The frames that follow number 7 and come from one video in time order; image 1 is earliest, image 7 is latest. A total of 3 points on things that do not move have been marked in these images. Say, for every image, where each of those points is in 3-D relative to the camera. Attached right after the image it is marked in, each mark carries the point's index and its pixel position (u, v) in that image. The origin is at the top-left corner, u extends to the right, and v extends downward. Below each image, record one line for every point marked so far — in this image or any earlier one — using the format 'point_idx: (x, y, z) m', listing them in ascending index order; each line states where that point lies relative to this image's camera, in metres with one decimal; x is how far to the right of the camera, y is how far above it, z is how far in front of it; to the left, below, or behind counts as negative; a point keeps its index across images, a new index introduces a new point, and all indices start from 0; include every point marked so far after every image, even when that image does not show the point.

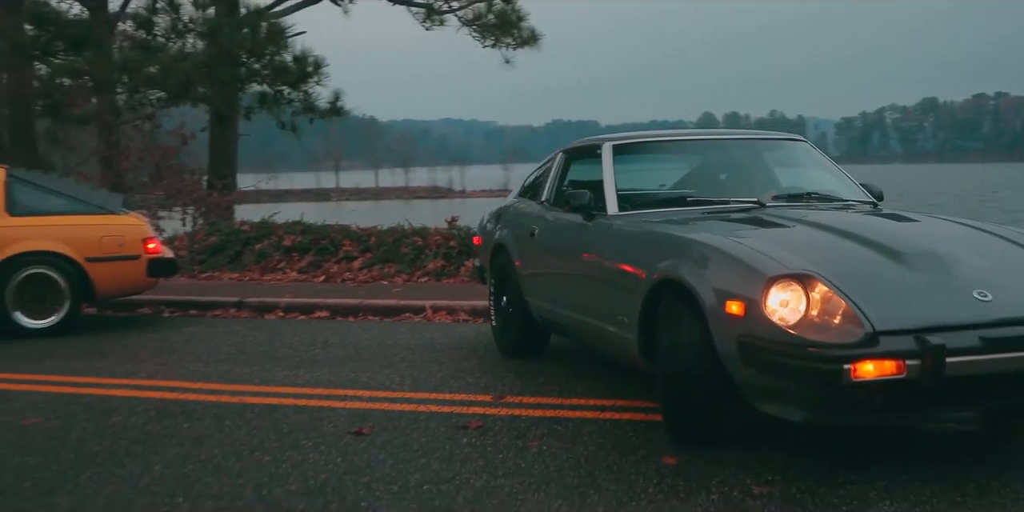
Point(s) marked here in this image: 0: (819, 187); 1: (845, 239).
0: (+1.4, +0.3, +6.7) m
1: (+1.3, +0.1, +5.4) m
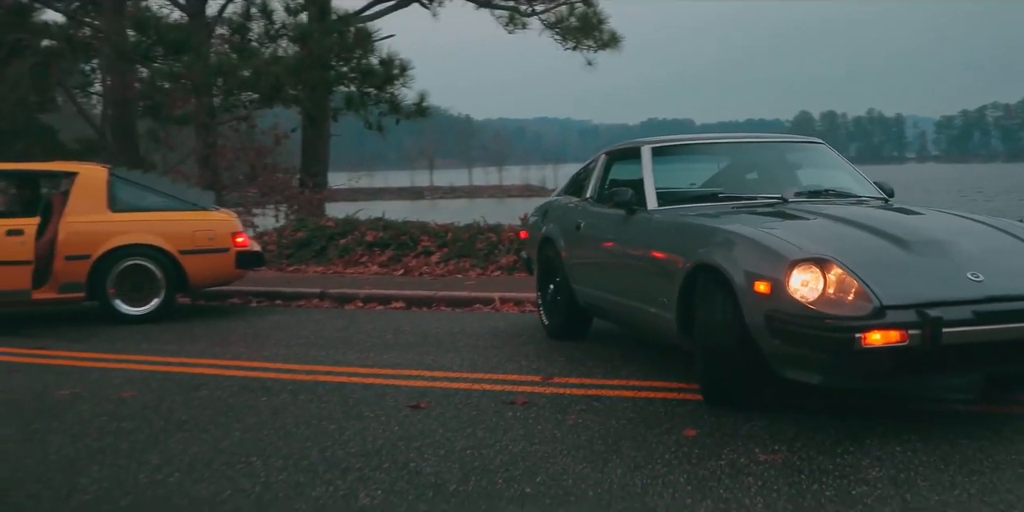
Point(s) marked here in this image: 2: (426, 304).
0: (+1.7, +0.4, +7.1) m
1: (+1.5, +0.1, +5.9) m
2: (-0.7, -0.4, +10.5) m
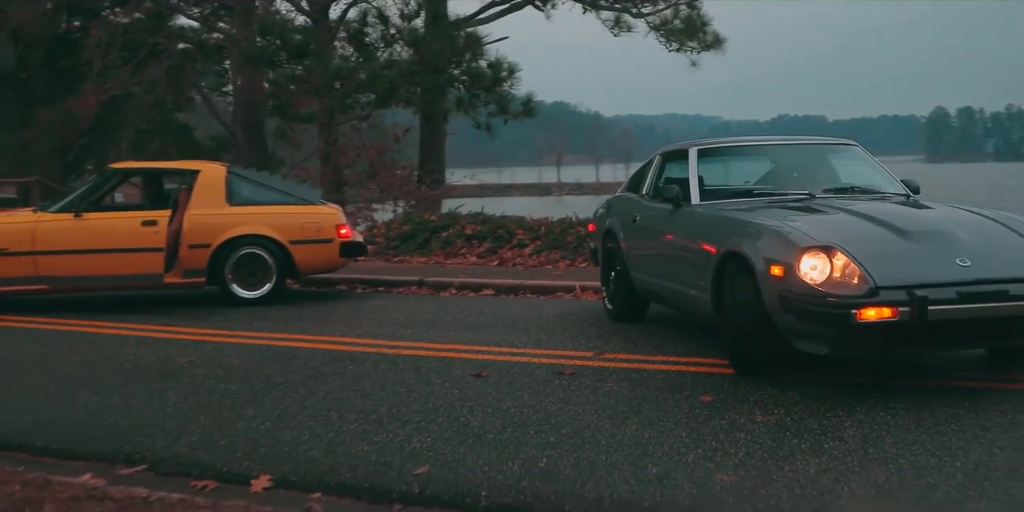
0: (+2.0, +0.4, +7.8) m
1: (+1.7, +0.2, +6.6) m
2: (0.0, -0.3, +11.4) m
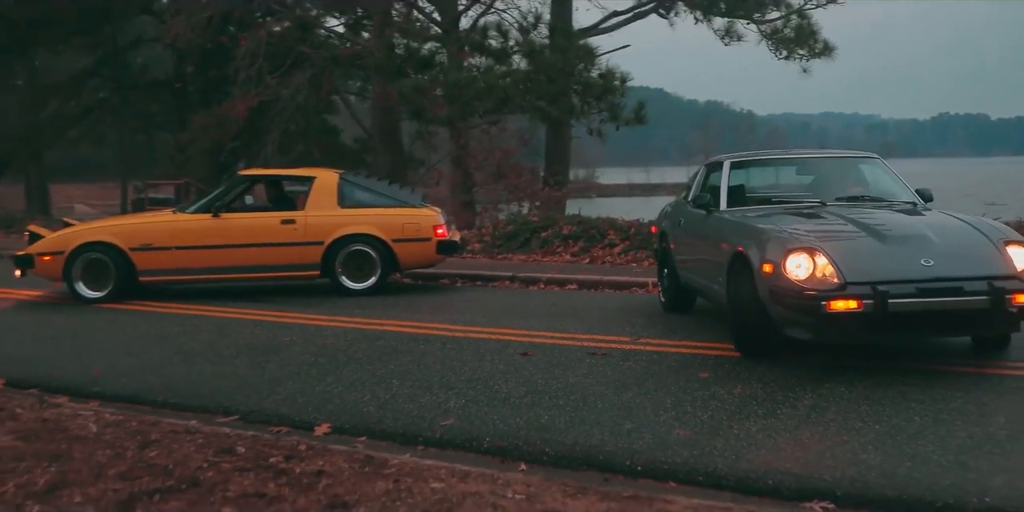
0: (+2.4, +0.4, +8.9) m
1: (+1.9, +0.2, +7.7) m
2: (+0.8, -0.3, +12.7) m
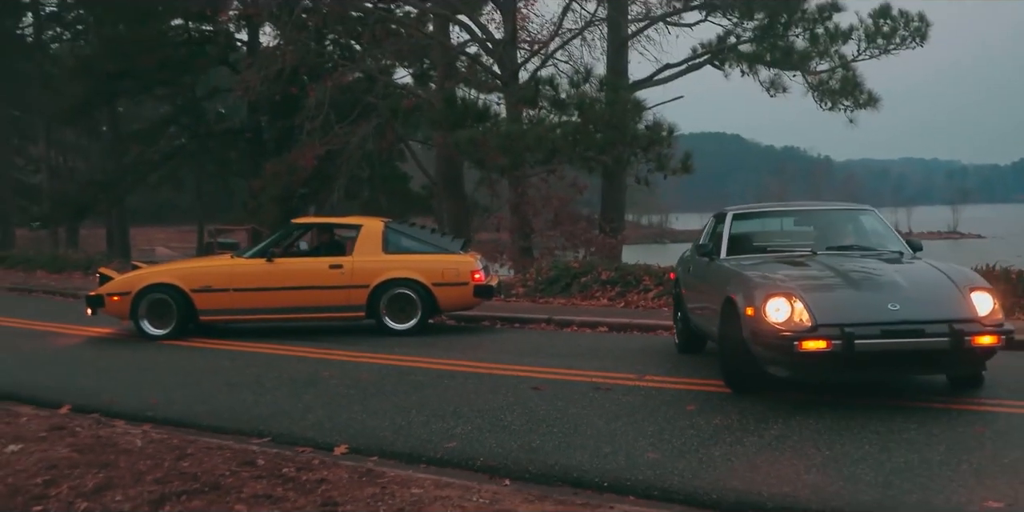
0: (+2.5, +0.1, +9.6) m
1: (+2.0, -0.1, +8.4) m
2: (+1.1, -0.7, +13.4) m
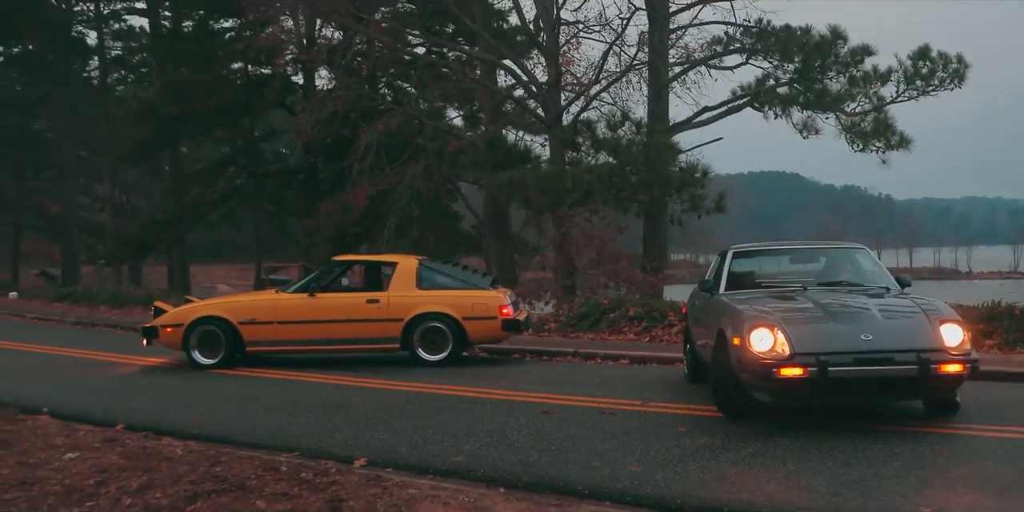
0: (+2.6, -0.2, +10.3) m
1: (+2.0, -0.3, +9.1) m
2: (+1.4, -1.1, +14.2) m
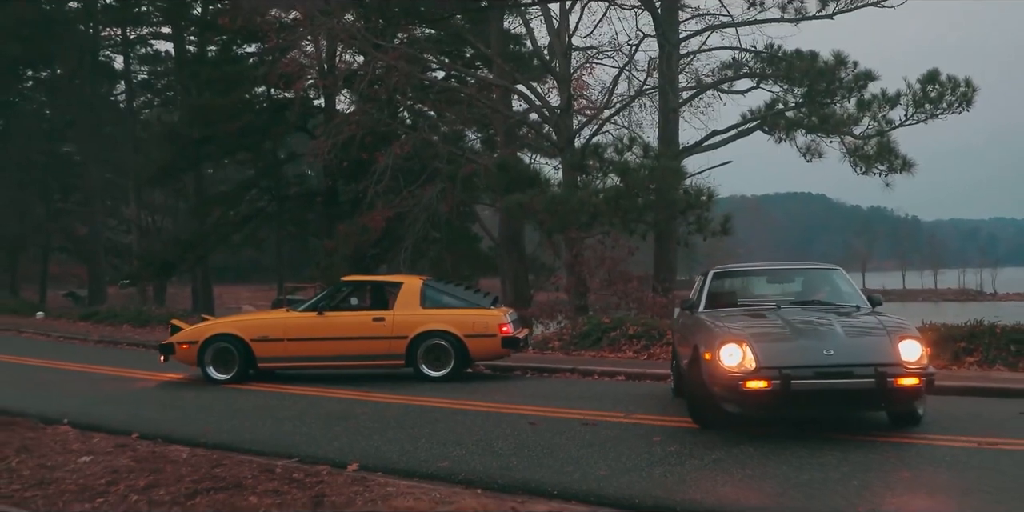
0: (+2.5, -0.4, +10.8) m
1: (+2.0, -0.5, +9.7) m
2: (+1.4, -1.3, +14.8) m
